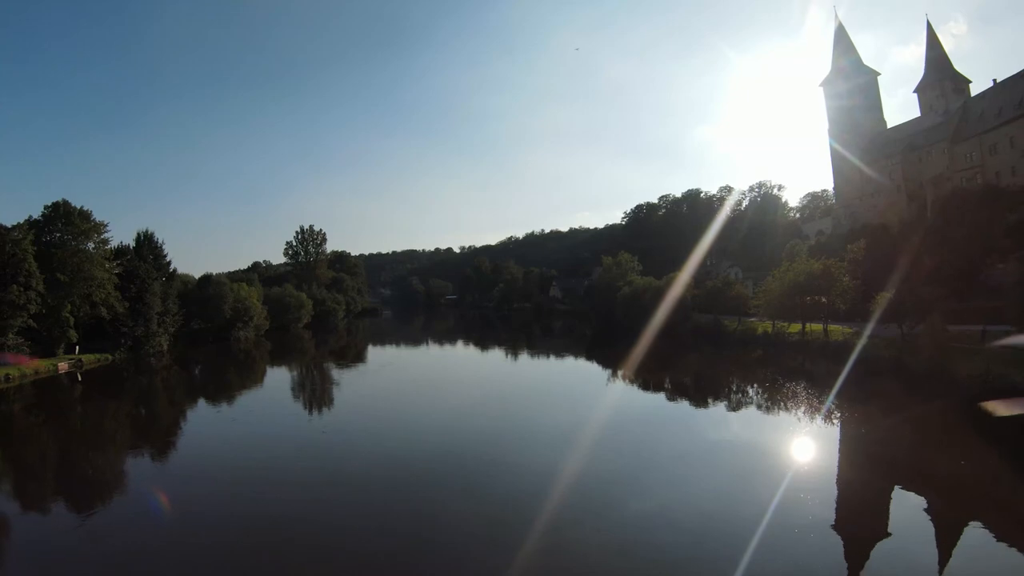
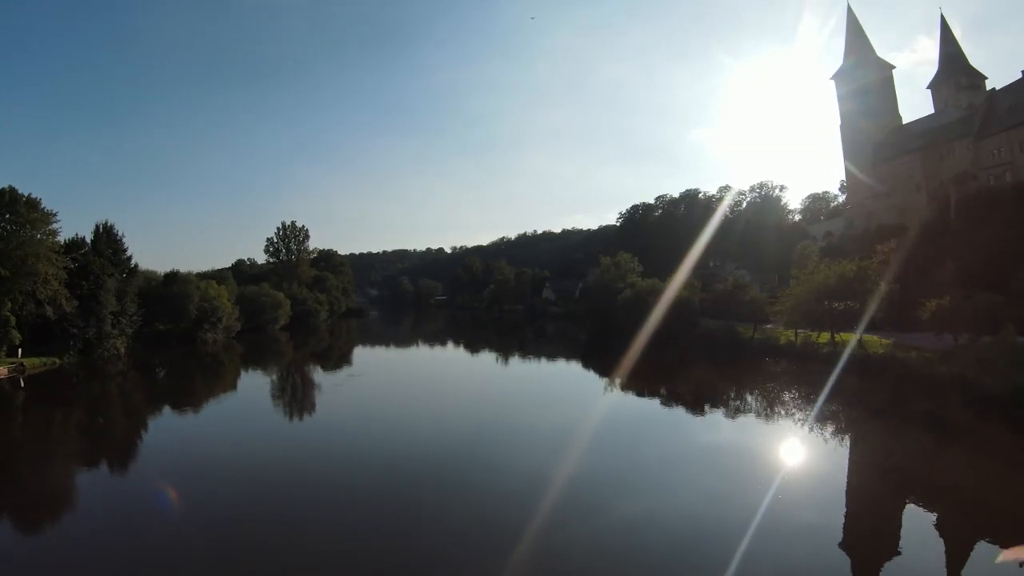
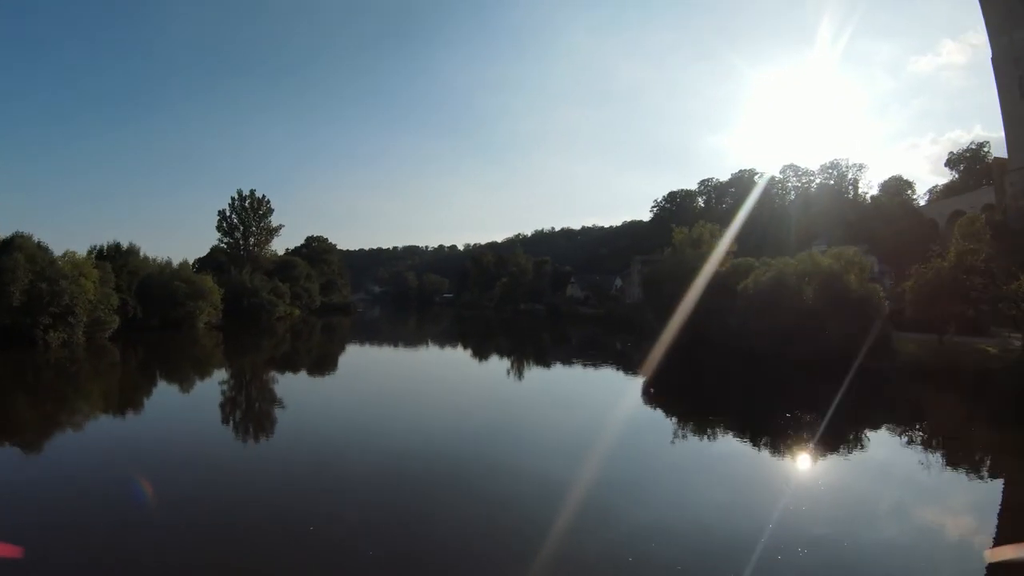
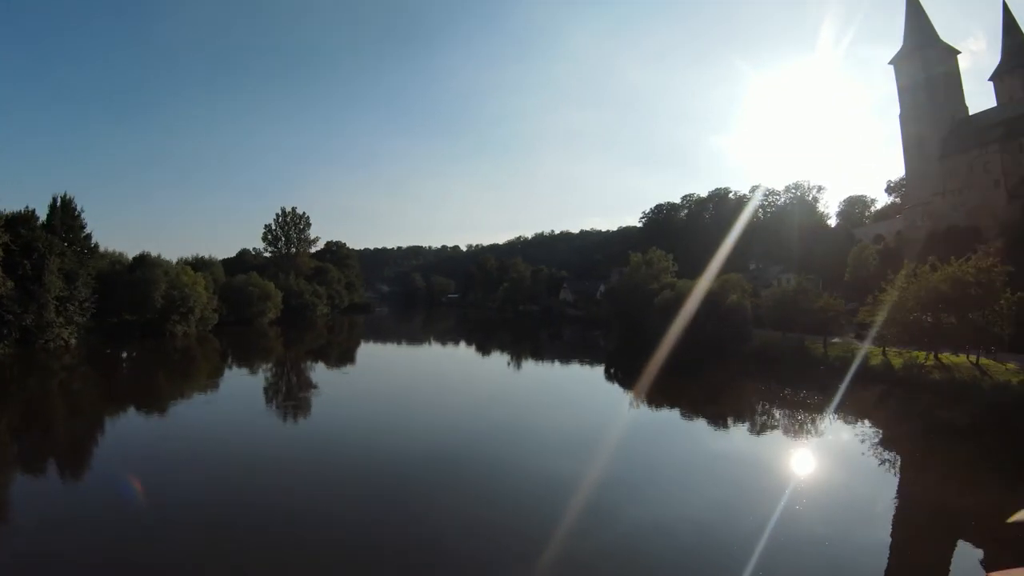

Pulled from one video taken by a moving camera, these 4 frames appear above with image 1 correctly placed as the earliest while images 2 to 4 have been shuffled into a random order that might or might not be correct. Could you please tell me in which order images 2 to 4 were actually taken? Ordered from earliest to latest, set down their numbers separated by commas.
2, 4, 3
